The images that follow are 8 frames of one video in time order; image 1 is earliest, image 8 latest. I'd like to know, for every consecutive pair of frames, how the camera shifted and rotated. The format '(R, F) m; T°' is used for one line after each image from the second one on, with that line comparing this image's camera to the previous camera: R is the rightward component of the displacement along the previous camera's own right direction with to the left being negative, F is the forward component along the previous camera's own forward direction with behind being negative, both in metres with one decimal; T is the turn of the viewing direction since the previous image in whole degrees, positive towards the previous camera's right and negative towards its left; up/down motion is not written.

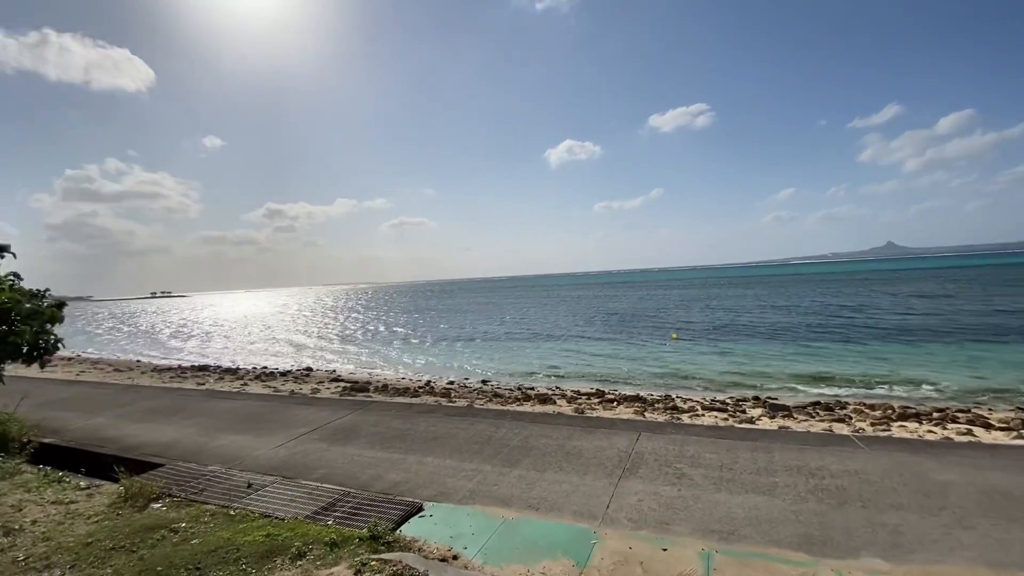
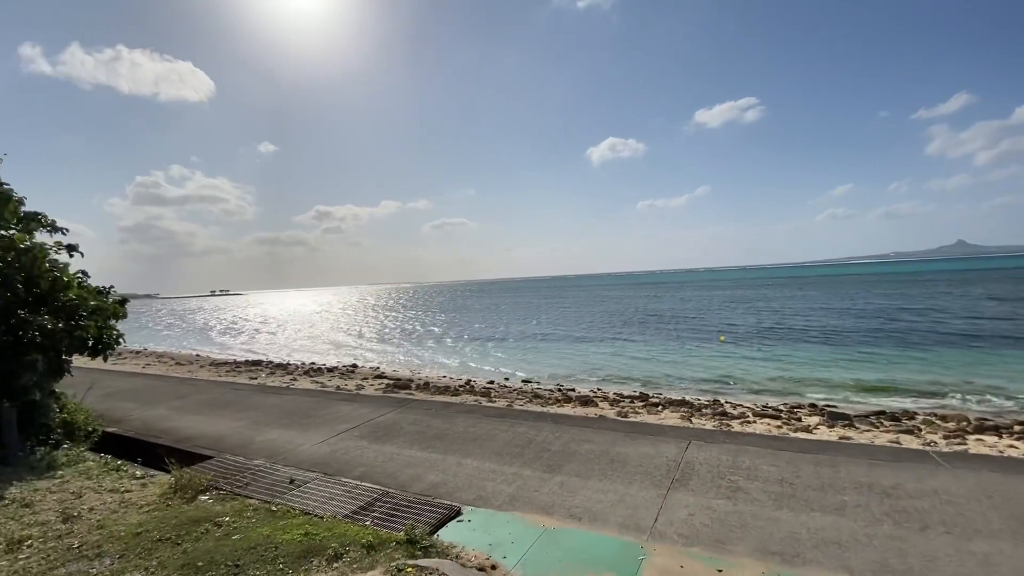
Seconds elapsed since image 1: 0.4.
(0.0, +0.1) m; -5°
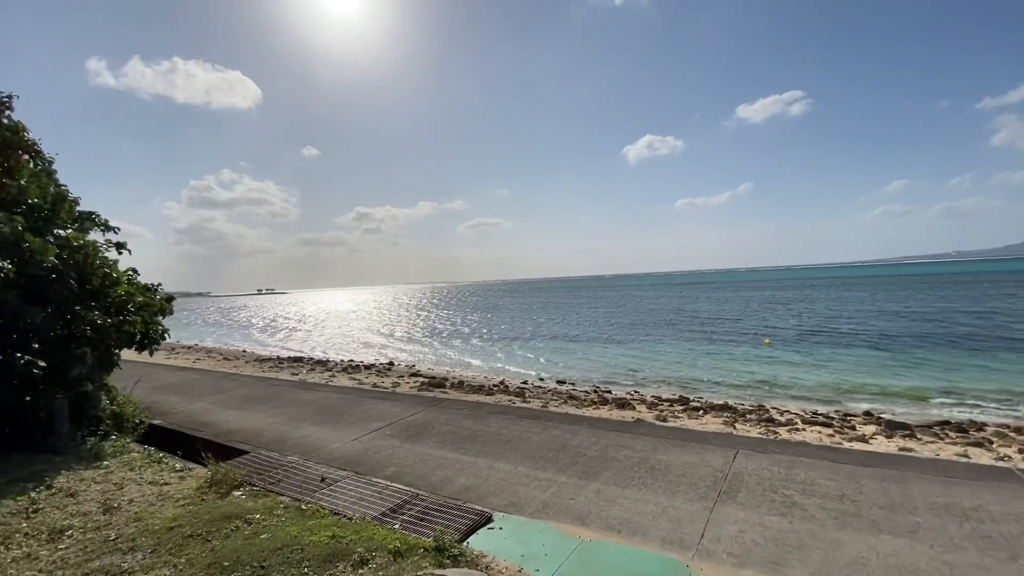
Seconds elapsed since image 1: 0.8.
(0.0, +0.1) m; -4°
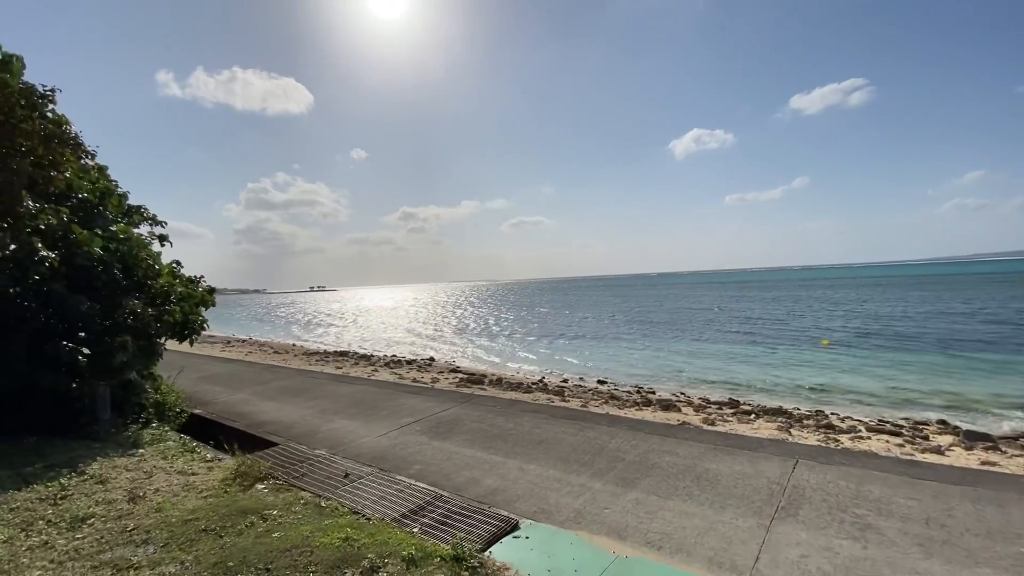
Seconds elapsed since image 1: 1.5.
(+0.1, +0.3) m; -5°
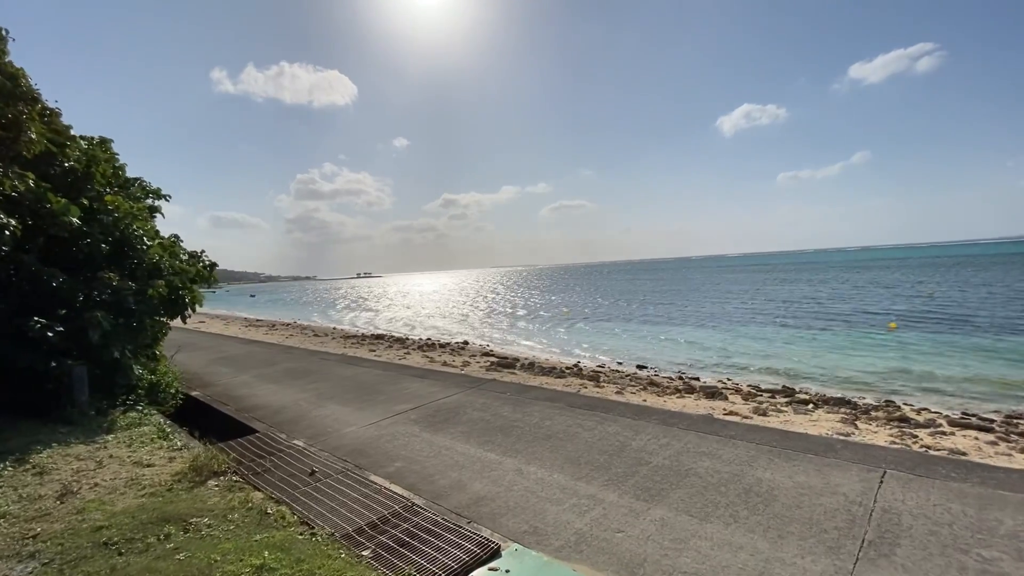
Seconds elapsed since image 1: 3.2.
(+0.3, +0.7) m; -5°
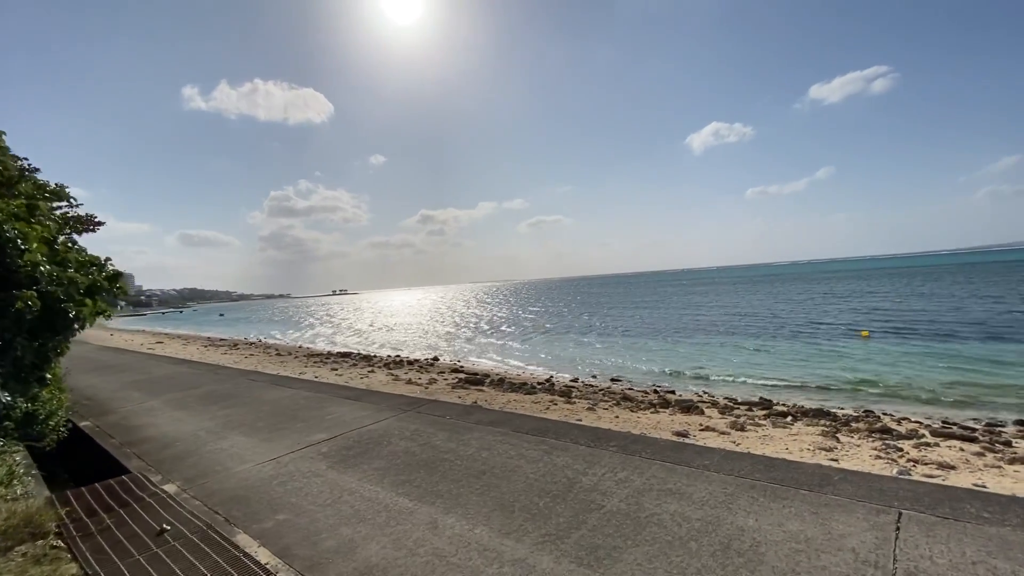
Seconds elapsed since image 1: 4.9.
(+0.3, +0.6) m; +3°
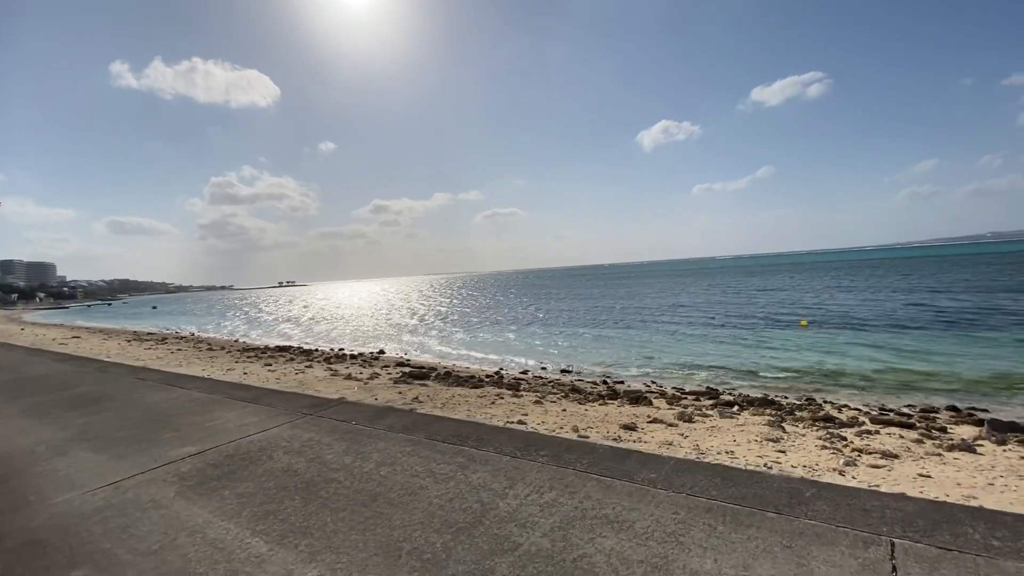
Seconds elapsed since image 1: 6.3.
(+0.2, +0.5) m; +5°
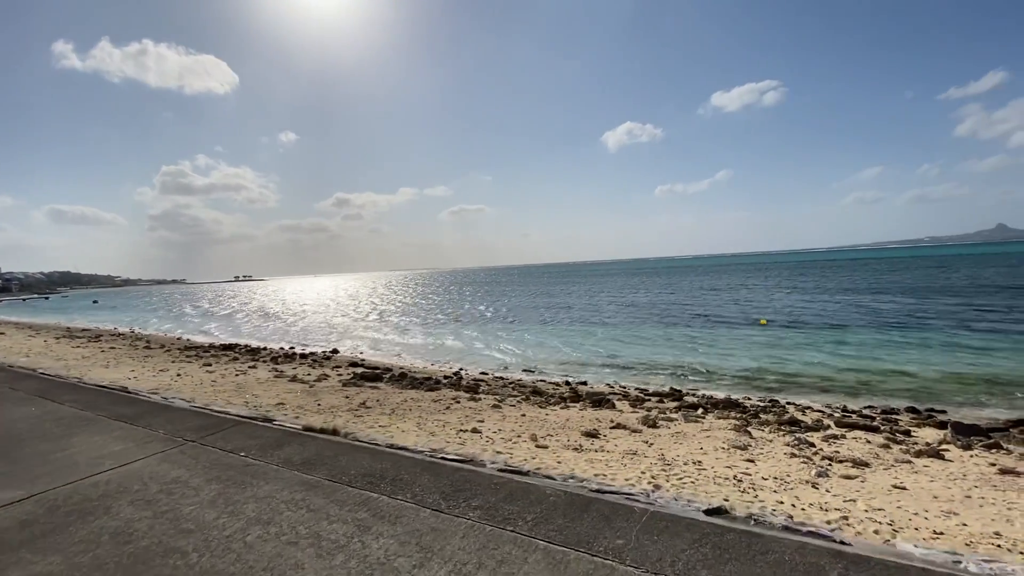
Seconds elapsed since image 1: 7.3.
(+0.1, +0.6) m; +4°
